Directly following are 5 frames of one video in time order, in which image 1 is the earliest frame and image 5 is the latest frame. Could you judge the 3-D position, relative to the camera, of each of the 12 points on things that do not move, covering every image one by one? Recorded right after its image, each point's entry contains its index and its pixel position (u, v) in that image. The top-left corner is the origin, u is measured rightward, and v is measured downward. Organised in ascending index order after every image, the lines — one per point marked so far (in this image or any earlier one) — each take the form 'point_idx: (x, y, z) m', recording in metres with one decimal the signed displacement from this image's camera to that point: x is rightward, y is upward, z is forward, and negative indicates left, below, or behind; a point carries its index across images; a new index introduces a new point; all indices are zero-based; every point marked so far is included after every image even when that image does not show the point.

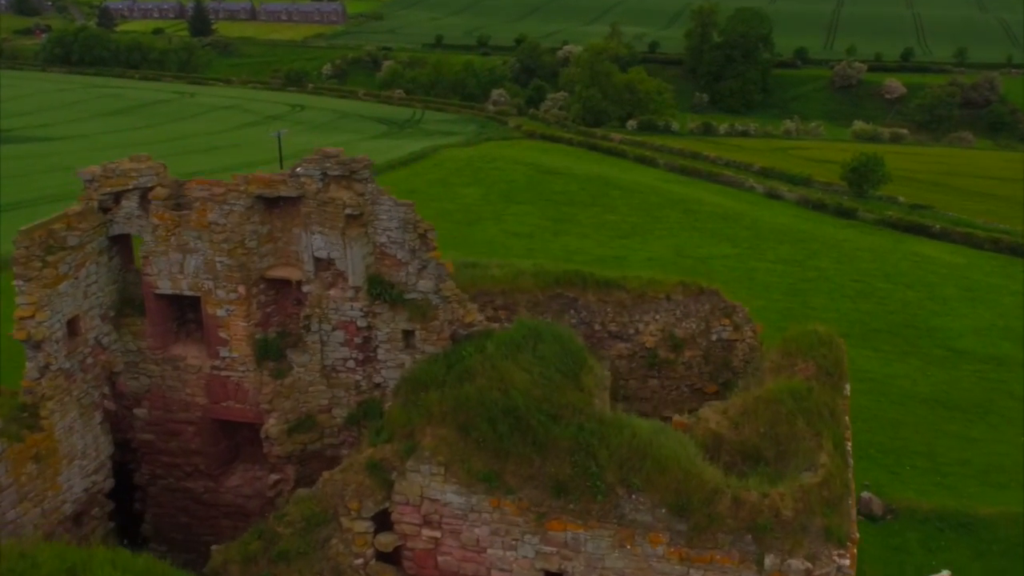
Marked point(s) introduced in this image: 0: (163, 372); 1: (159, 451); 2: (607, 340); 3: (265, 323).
0: (-2.2, -0.5, +6.5) m
1: (-2.3, -1.1, +6.8) m
2: (+0.8, -0.4, +8.2) m
3: (-1.5, -0.2, +6.4) m
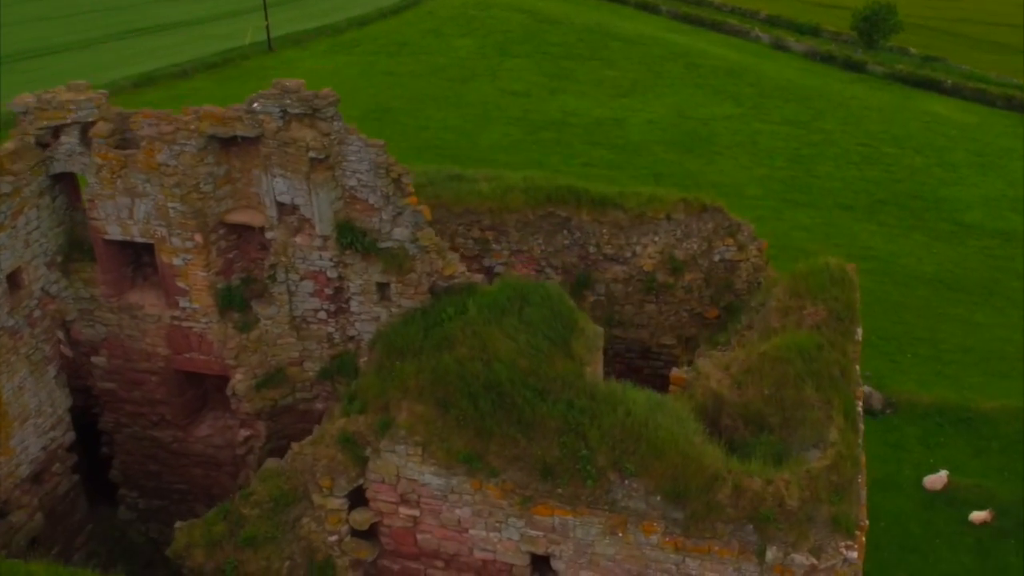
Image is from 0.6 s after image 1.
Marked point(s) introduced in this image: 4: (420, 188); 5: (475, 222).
0: (-2.3, -0.2, +6.0) m
1: (-2.4, -0.7, +6.3) m
2: (+0.7, +0.2, +7.7) m
3: (-1.6, +0.1, +5.8) m
4: (-0.7, +0.8, +8.0) m
5: (-0.3, +0.5, +7.8) m
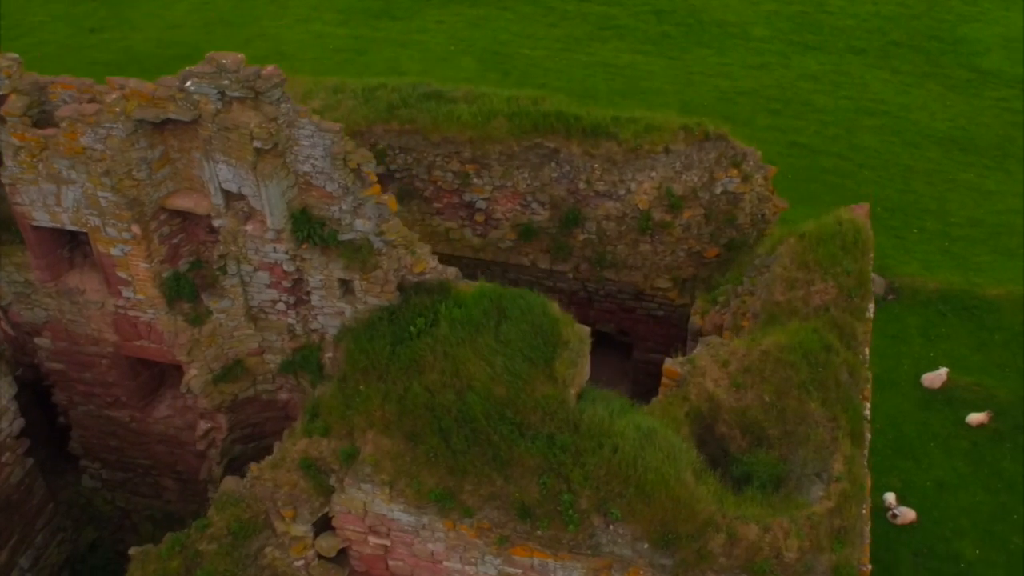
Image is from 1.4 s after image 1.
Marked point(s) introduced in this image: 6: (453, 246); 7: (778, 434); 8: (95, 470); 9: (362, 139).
0: (-2.4, -0.1, +5.5) m
1: (-2.5, -0.5, +5.9) m
2: (+0.6, +0.6, +7.0) m
3: (-1.7, +0.2, +5.2) m
4: (-0.8, +1.3, +7.3) m
5: (-0.4, +0.9, +7.1) m
6: (-0.4, +0.3, +7.4) m
7: (+1.3, -0.7, +4.9) m
8: (-2.6, -1.1, +6.4) m
9: (-1.1, +1.0, +7.2) m
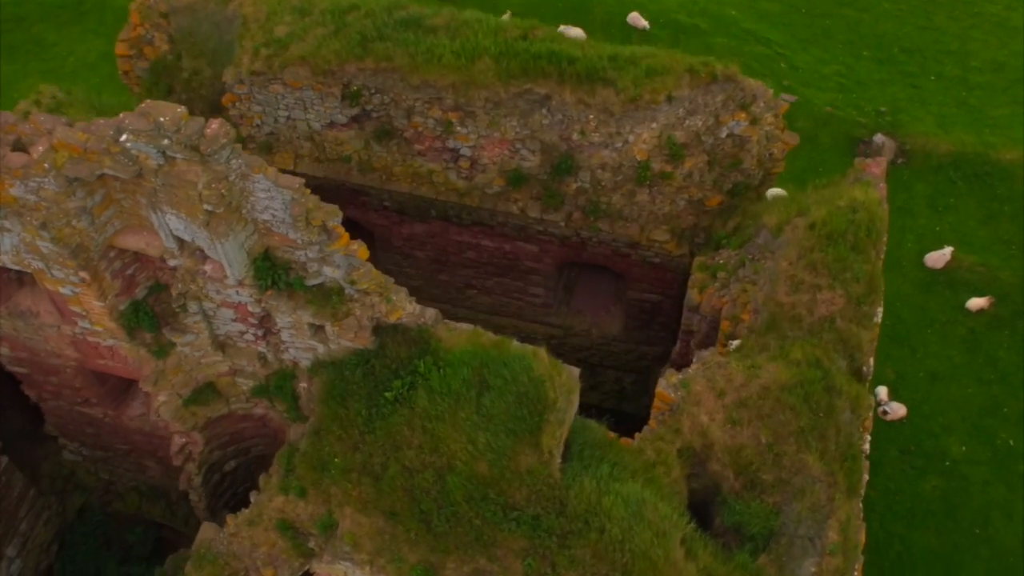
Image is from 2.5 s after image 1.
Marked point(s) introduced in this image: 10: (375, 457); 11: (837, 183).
0: (-2.5, -0.2, +5.1) m
1: (-2.6, -0.5, +5.6) m
2: (+0.5, +0.9, +6.5) m
3: (-1.8, 0.0, +4.8) m
4: (-0.9, +1.6, +6.5) m
5: (-0.5, +1.2, +6.4) m
6: (-0.5, +0.7, +6.9) m
7: (+1.2, -0.9, +4.8) m
8: (-2.7, -1.0, +6.3) m
9: (-1.1, +1.3, +6.6) m
10: (-0.6, -0.7, +4.4) m
11: (+2.0, +0.6, +6.2) m
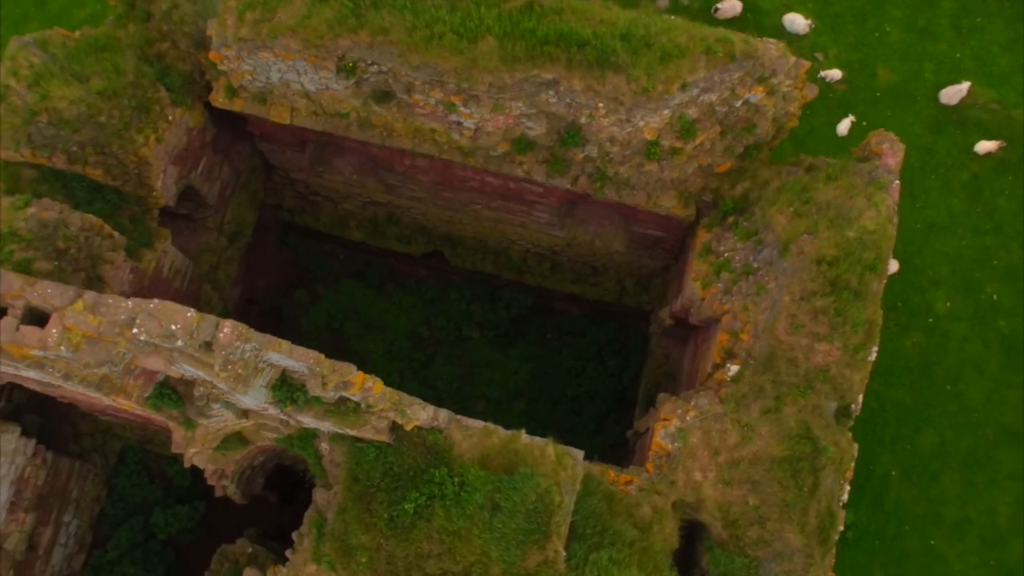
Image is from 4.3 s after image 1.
0: (-2.5, -0.5, +5.4) m
1: (-2.6, -0.6, +5.9) m
2: (+0.5, +1.0, +6.2) m
3: (-1.8, -0.5, +5.0) m
4: (-0.9, +1.6, +6.0) m
5: (-0.4, +1.2, +6.1) m
6: (-0.5, +0.9, +6.7) m
7: (+1.3, -1.3, +5.3) m
8: (-2.6, -0.9, +6.7) m
9: (-1.1, +1.4, +6.1) m
10: (-0.5, -1.3, +4.9) m
11: (+2.0, +0.7, +6.1) m
